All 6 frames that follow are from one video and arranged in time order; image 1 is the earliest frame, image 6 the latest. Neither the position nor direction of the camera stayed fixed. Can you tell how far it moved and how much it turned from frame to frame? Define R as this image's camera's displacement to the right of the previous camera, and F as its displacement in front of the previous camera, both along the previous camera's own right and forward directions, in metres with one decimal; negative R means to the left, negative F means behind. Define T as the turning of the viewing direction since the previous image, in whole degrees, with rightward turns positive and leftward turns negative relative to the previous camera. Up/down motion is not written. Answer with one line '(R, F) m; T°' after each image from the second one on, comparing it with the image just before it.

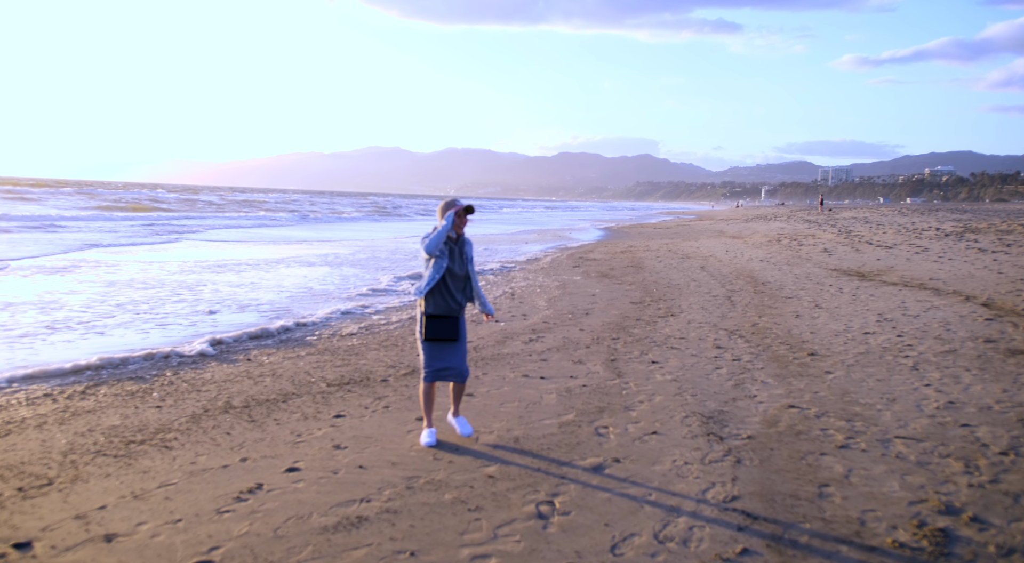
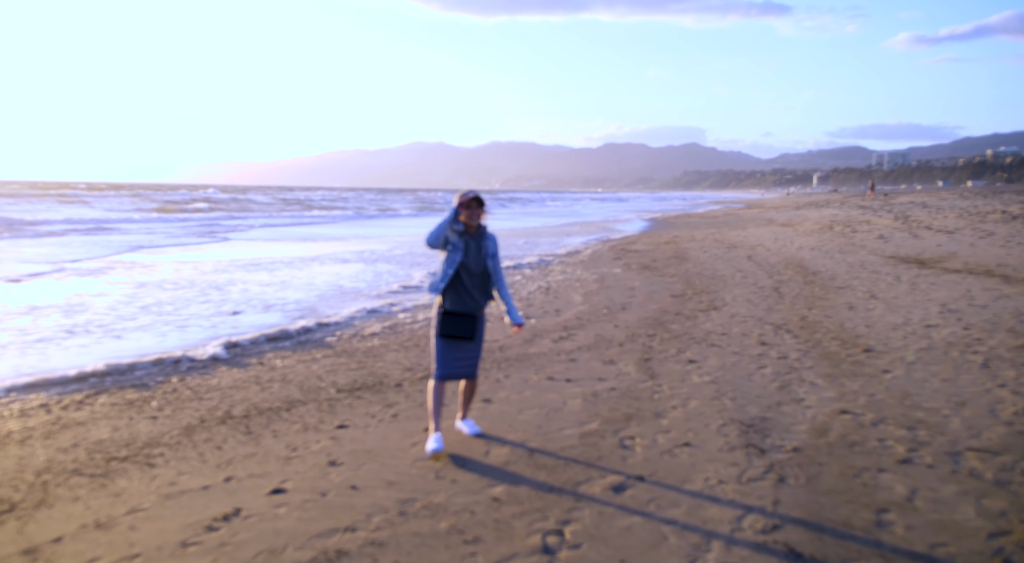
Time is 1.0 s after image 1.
(+0.2, +0.5) m; -4°
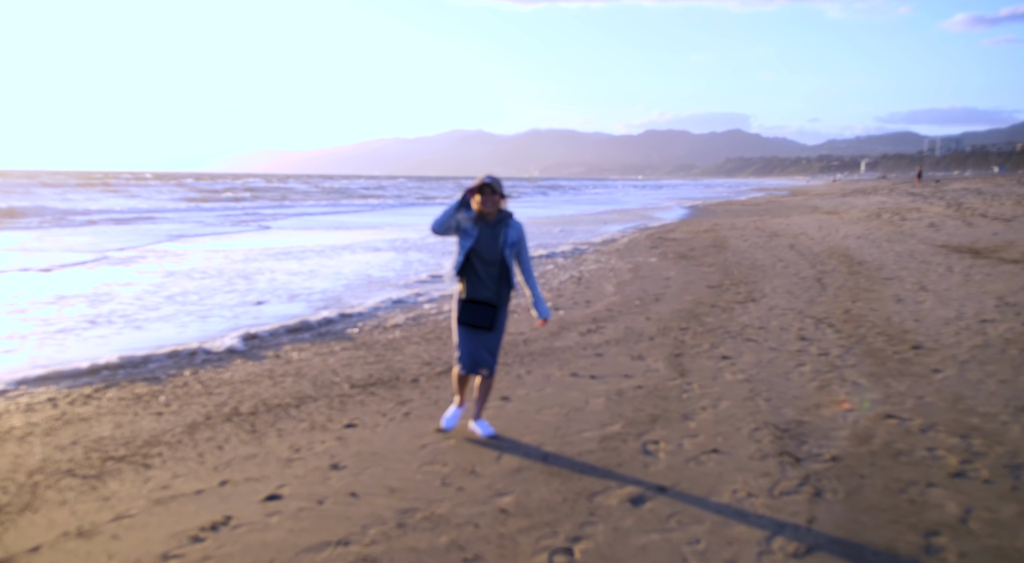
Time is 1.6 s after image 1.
(+0.1, +0.3) m; -3°
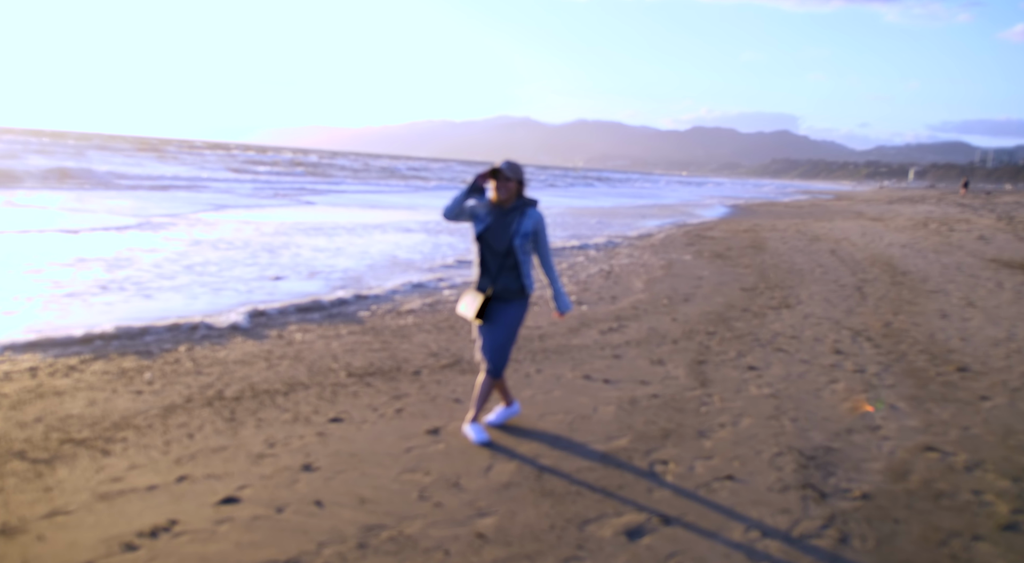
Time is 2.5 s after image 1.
(+0.2, +0.4) m; -3°
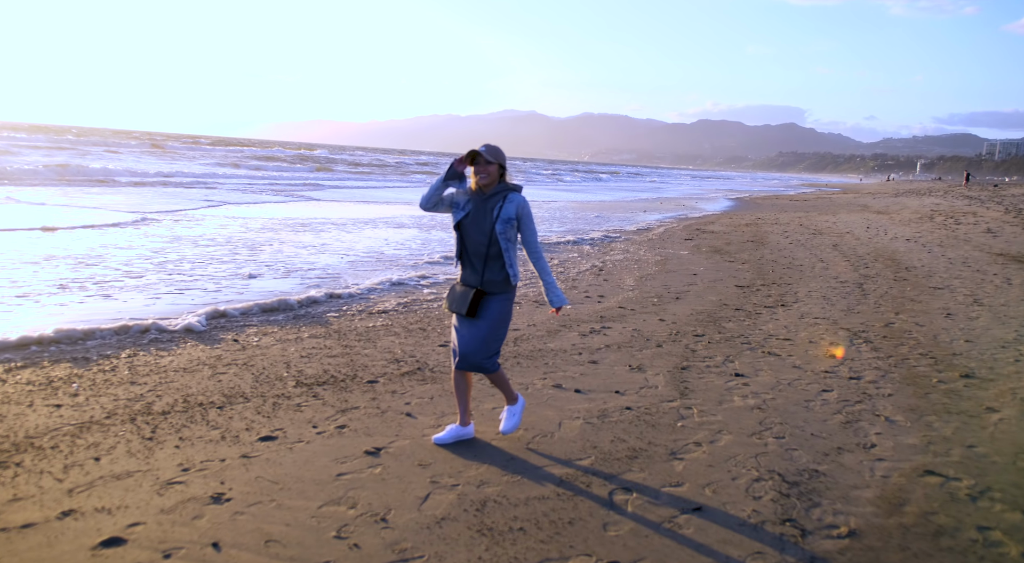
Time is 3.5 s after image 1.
(+0.3, +0.4) m; 0°
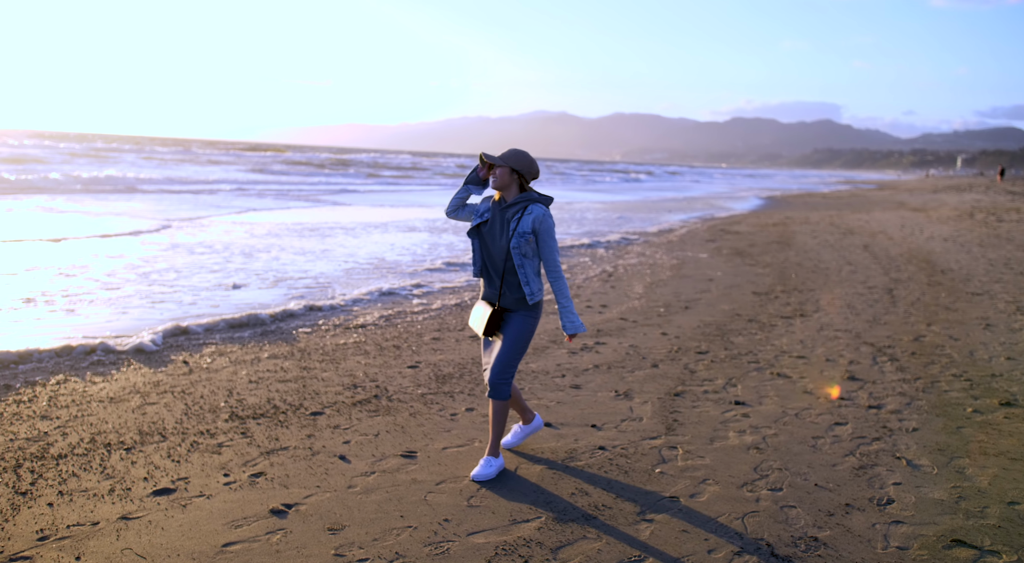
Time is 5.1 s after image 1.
(+0.4, +0.6) m; -2°
